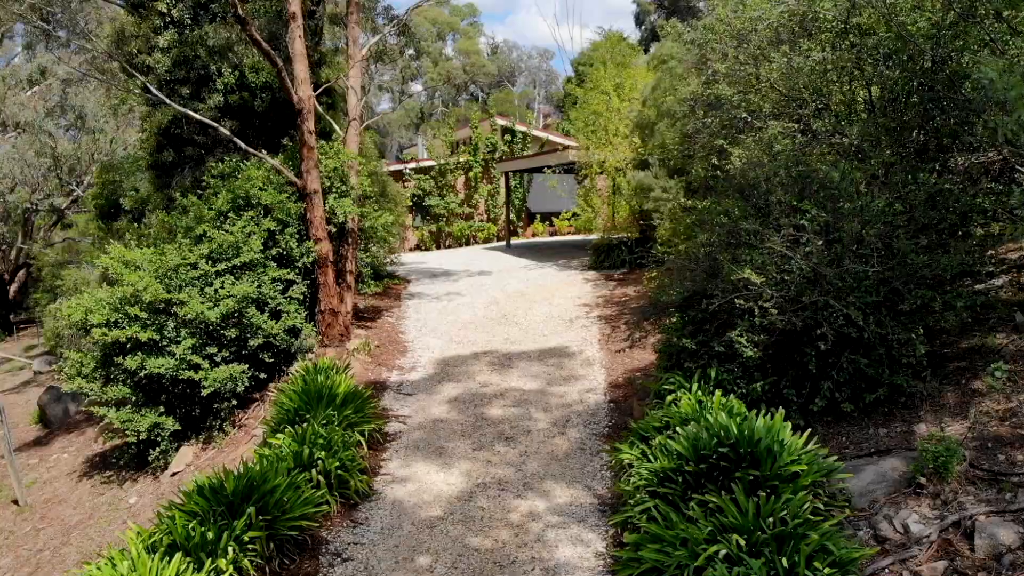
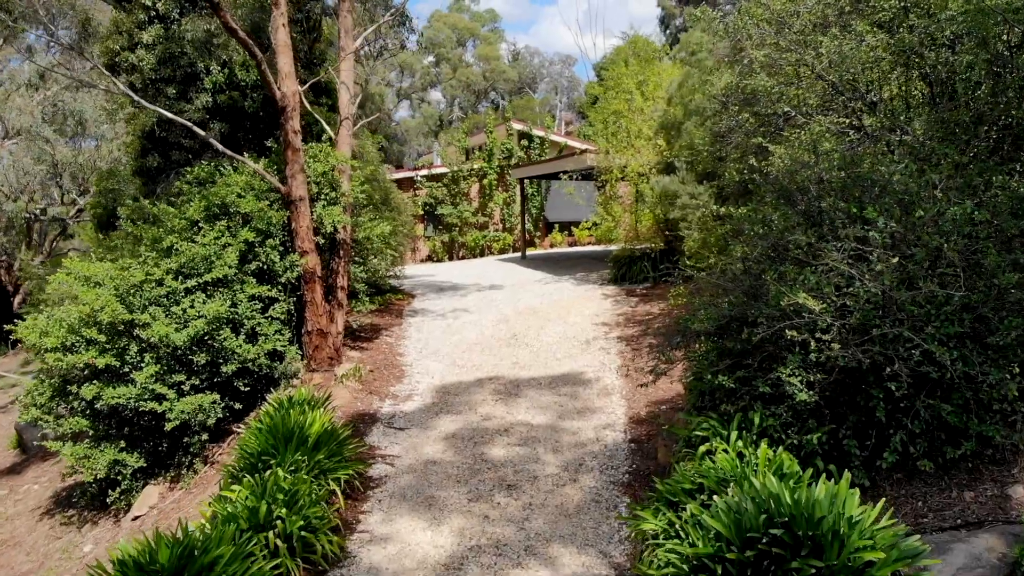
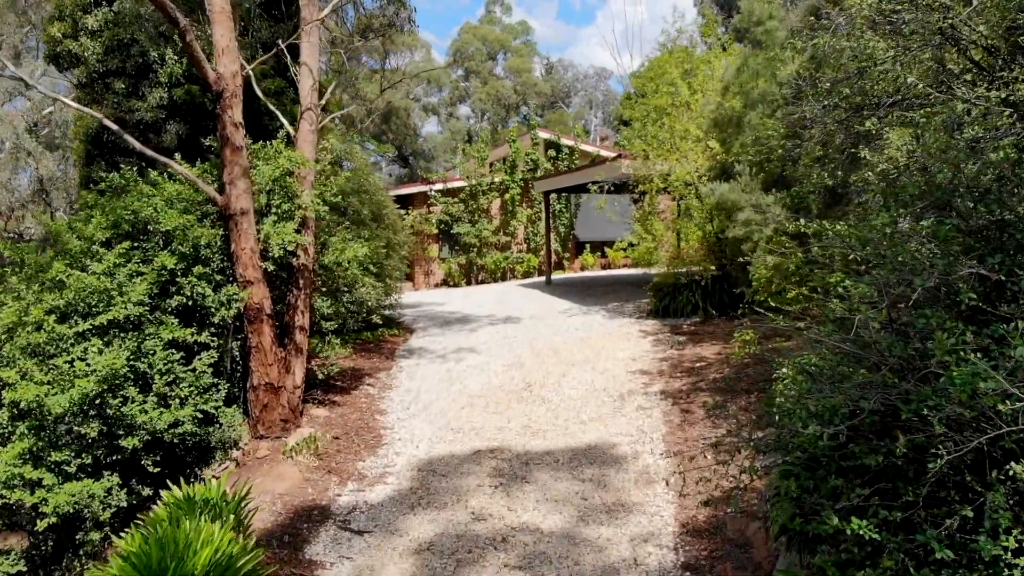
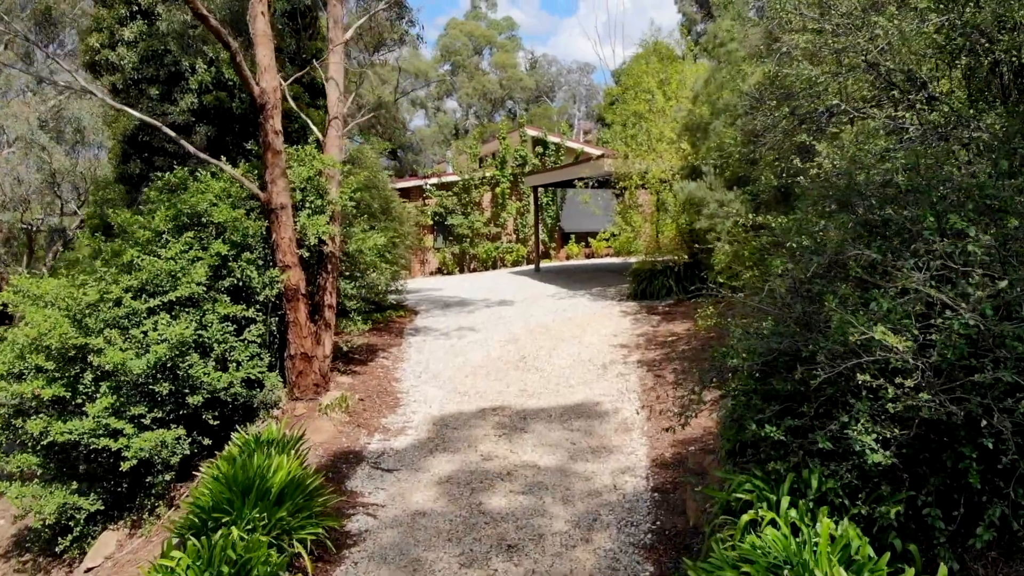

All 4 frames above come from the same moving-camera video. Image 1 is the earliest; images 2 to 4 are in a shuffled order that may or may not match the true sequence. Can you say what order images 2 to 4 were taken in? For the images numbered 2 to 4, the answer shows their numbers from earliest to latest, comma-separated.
2, 4, 3
